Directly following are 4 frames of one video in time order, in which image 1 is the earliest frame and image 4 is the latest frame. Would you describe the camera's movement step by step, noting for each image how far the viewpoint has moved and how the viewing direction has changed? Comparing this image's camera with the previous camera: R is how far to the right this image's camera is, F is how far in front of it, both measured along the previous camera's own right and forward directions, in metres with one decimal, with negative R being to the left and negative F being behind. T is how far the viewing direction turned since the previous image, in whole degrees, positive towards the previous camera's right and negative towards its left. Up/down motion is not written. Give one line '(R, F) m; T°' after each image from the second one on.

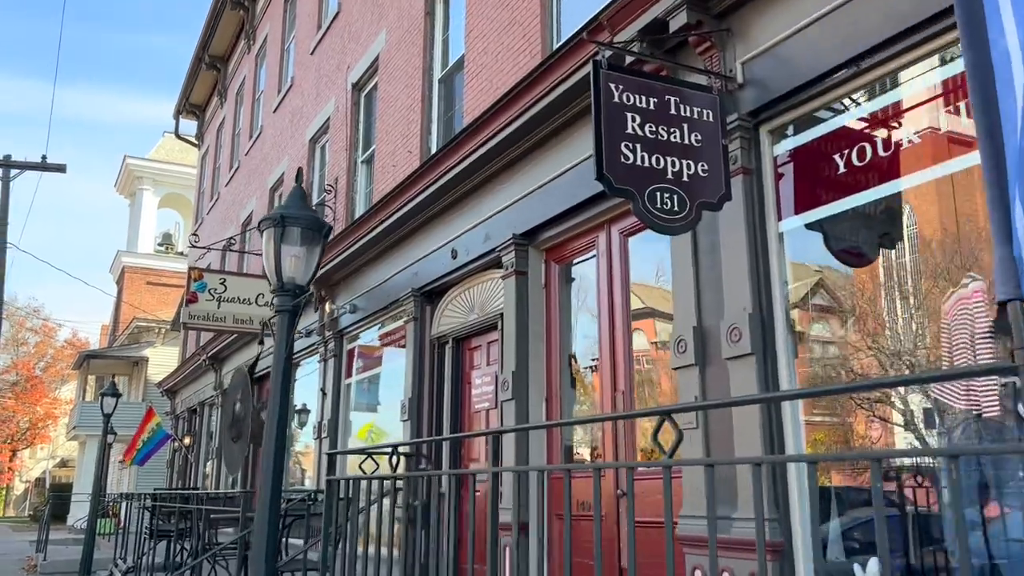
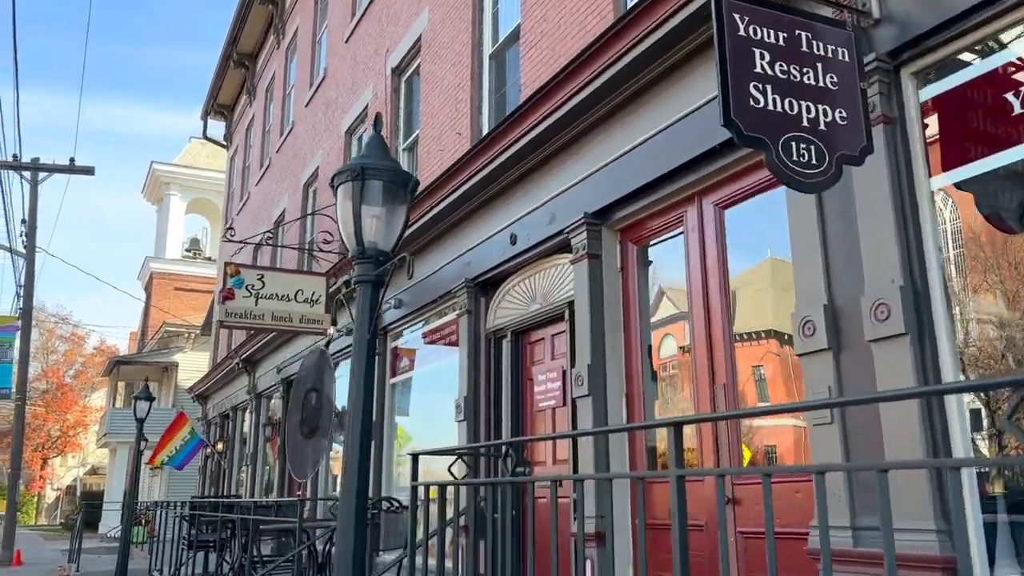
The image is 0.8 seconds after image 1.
(-0.4, +0.6) m; -2°
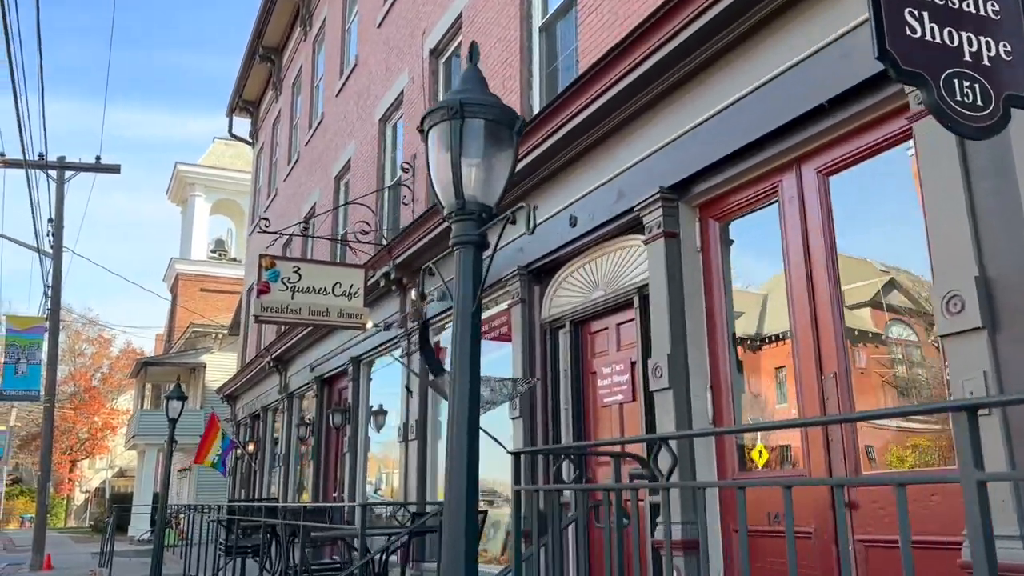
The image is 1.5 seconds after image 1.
(-0.3, +0.5) m; -1°
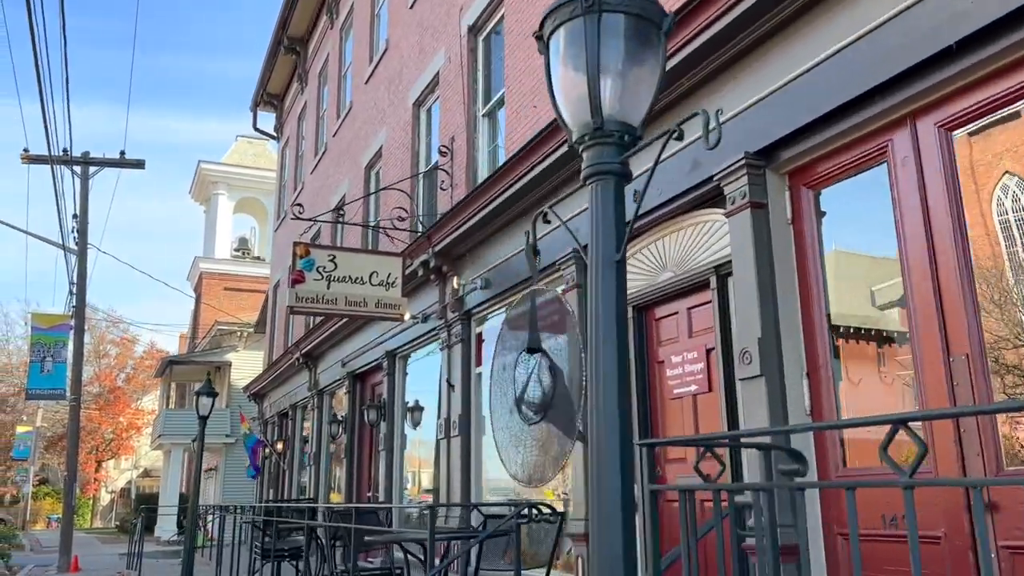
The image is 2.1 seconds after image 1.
(-0.3, +0.5) m; -1°
